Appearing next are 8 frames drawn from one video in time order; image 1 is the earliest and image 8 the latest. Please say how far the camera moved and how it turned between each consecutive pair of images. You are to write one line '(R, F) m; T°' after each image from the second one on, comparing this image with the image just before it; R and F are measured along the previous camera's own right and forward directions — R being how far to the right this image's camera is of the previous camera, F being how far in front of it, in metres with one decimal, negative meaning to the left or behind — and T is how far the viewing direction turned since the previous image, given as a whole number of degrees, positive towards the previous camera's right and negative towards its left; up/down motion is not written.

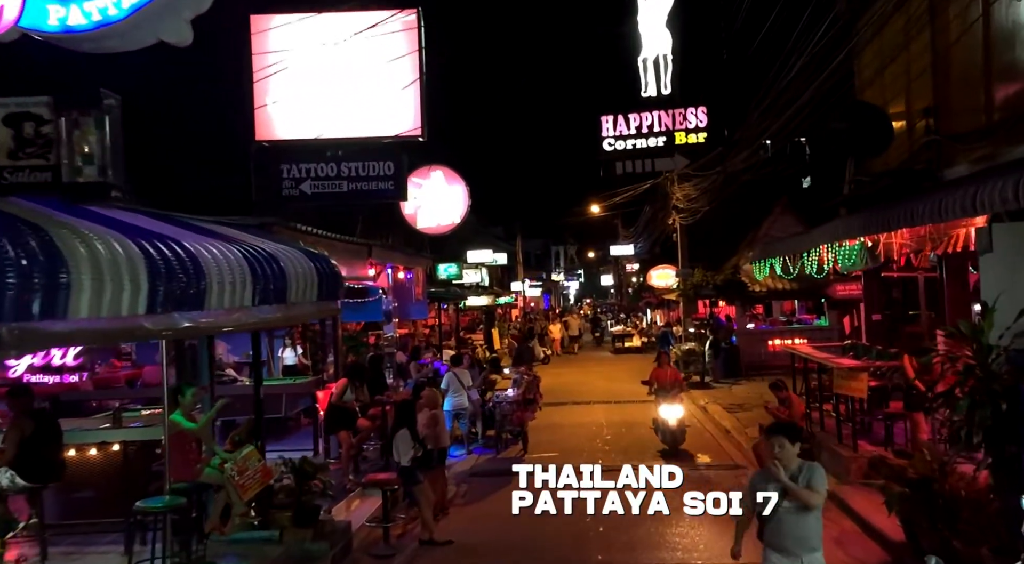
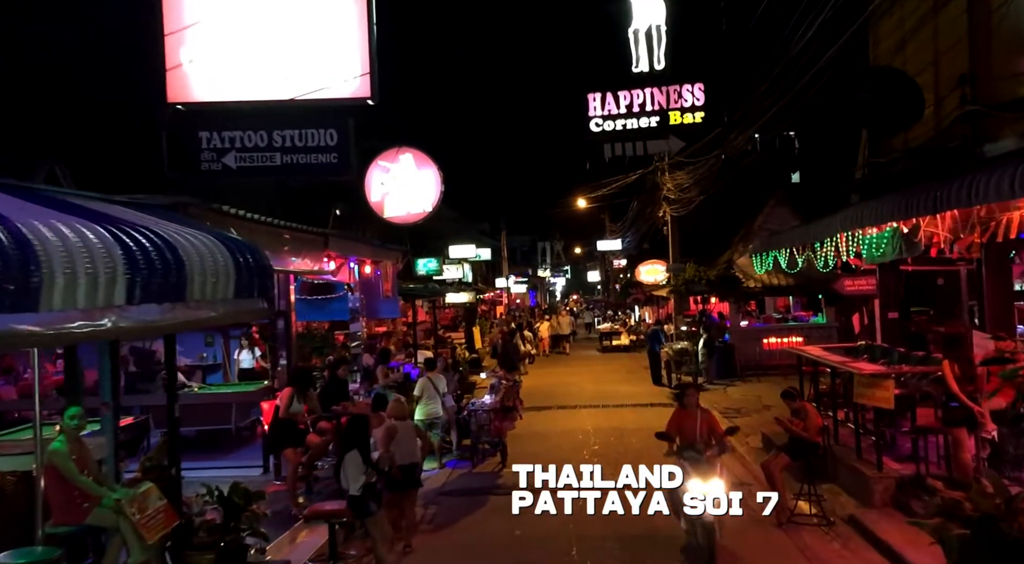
(+0.2, +1.4) m; +1°
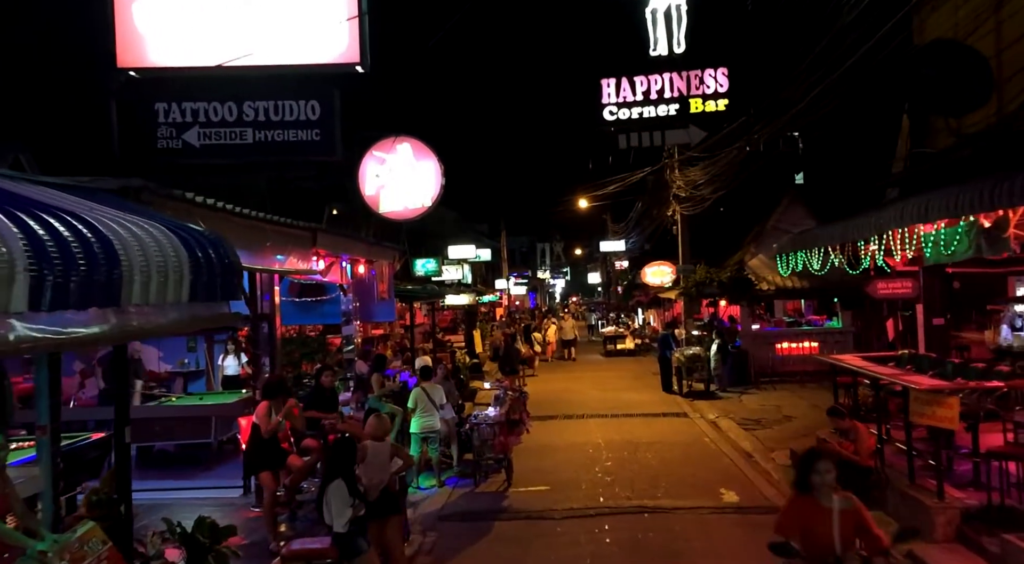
(-0.1, +1.1) m; 0°
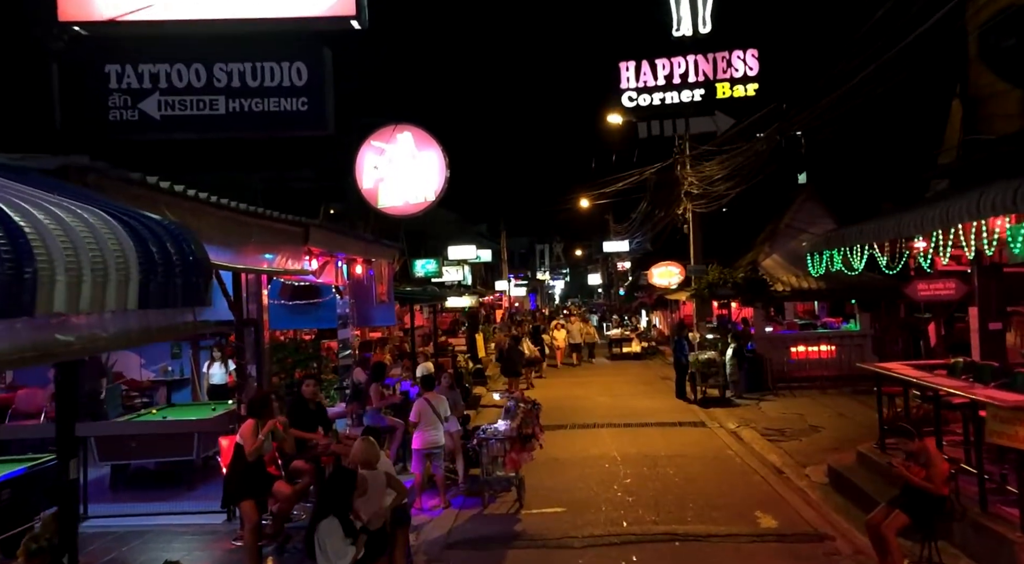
(-0.2, +1.0) m; 0°
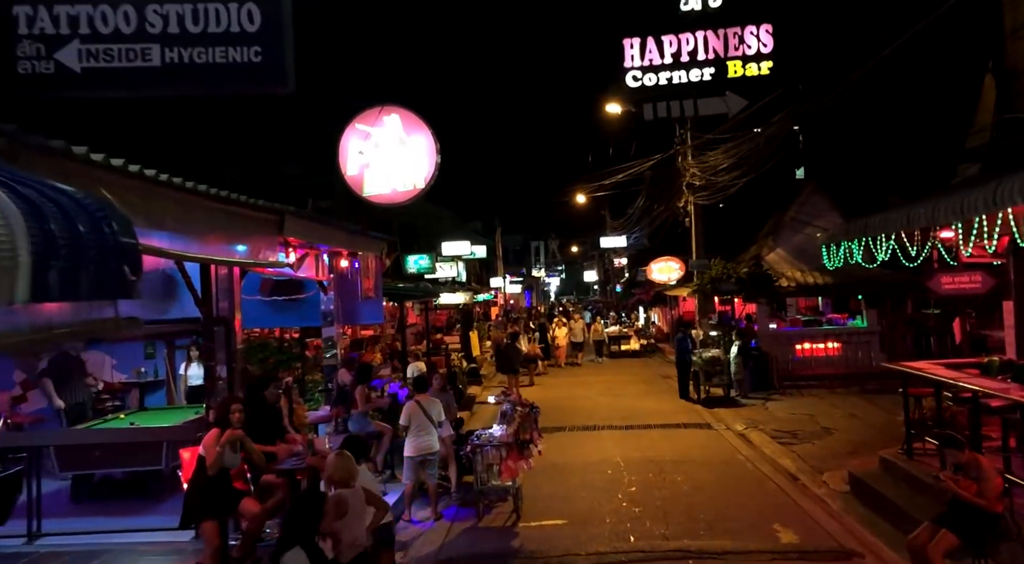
(0.0, +0.8) m; 0°
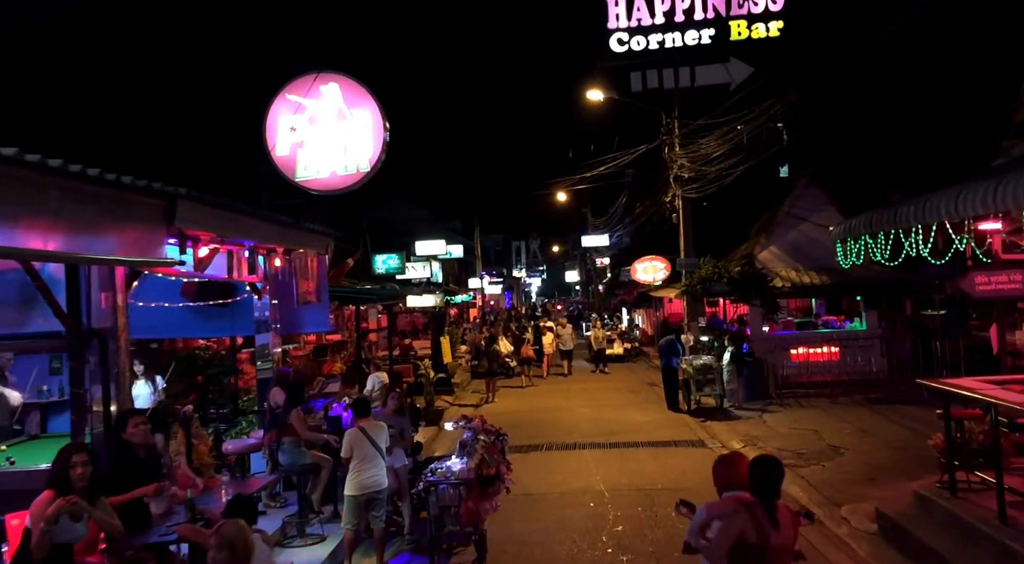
(+0.2, +1.7) m; +1°
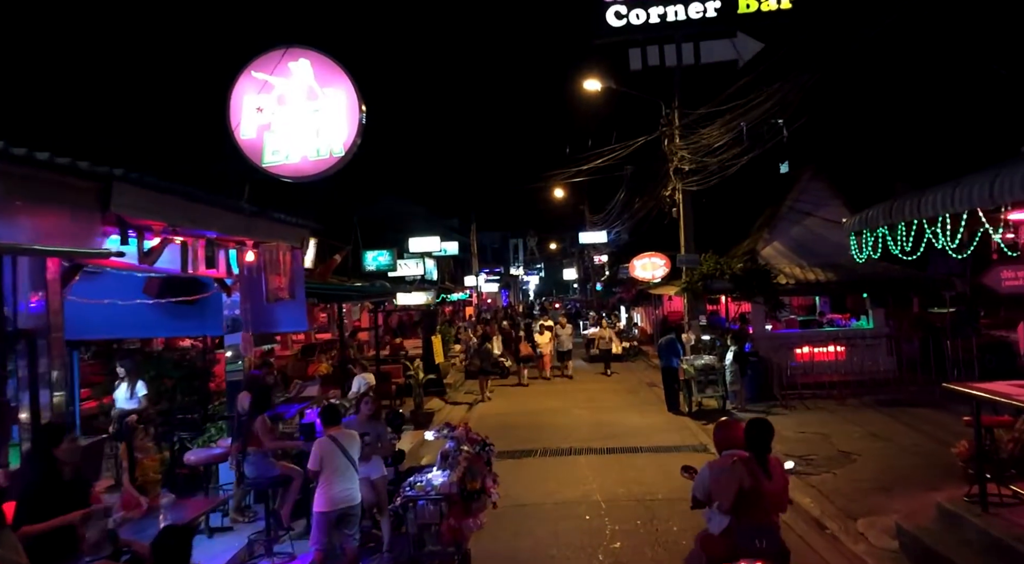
(+0.1, +0.7) m; 0°
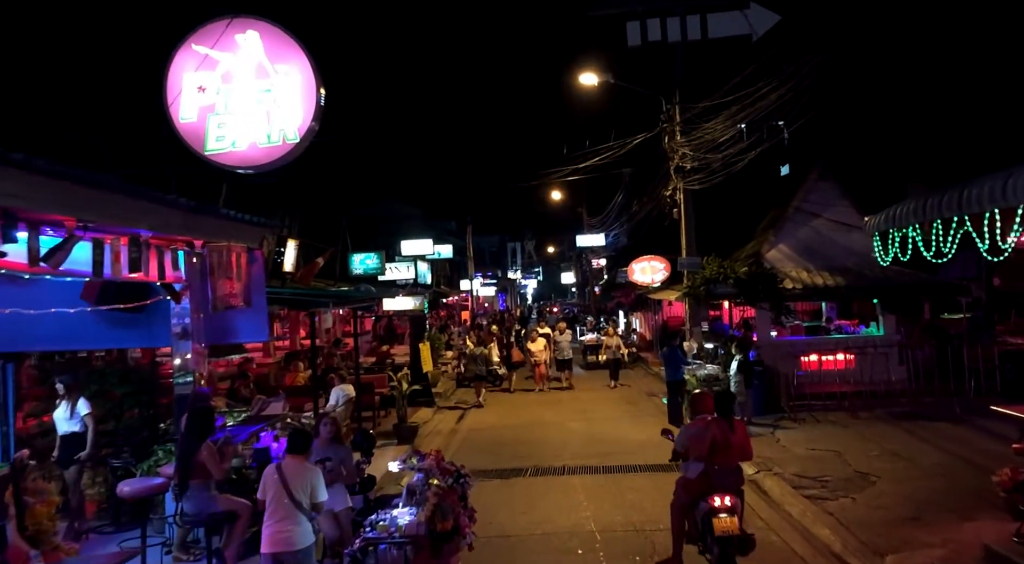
(+0.2, +1.0) m; 0°
